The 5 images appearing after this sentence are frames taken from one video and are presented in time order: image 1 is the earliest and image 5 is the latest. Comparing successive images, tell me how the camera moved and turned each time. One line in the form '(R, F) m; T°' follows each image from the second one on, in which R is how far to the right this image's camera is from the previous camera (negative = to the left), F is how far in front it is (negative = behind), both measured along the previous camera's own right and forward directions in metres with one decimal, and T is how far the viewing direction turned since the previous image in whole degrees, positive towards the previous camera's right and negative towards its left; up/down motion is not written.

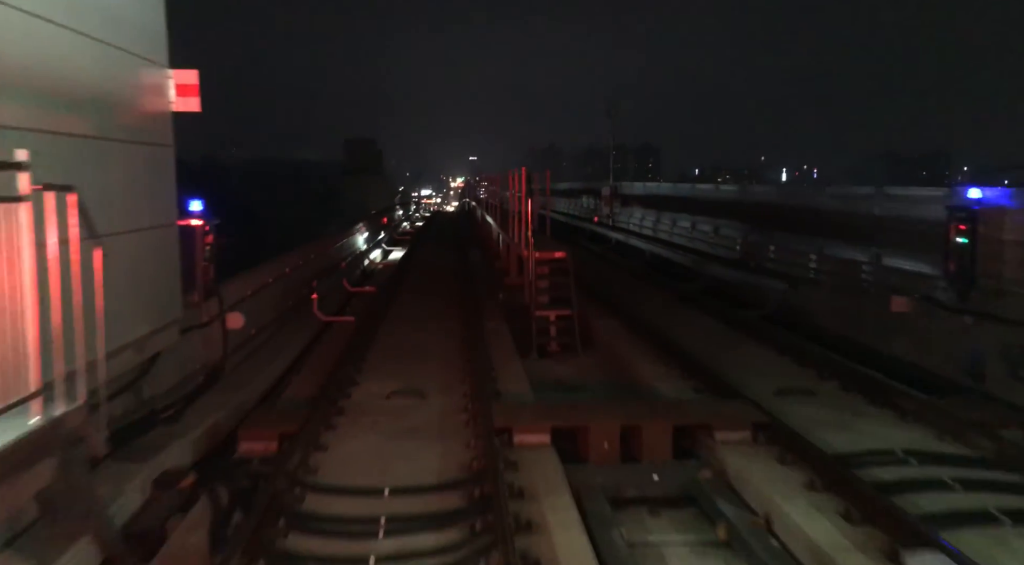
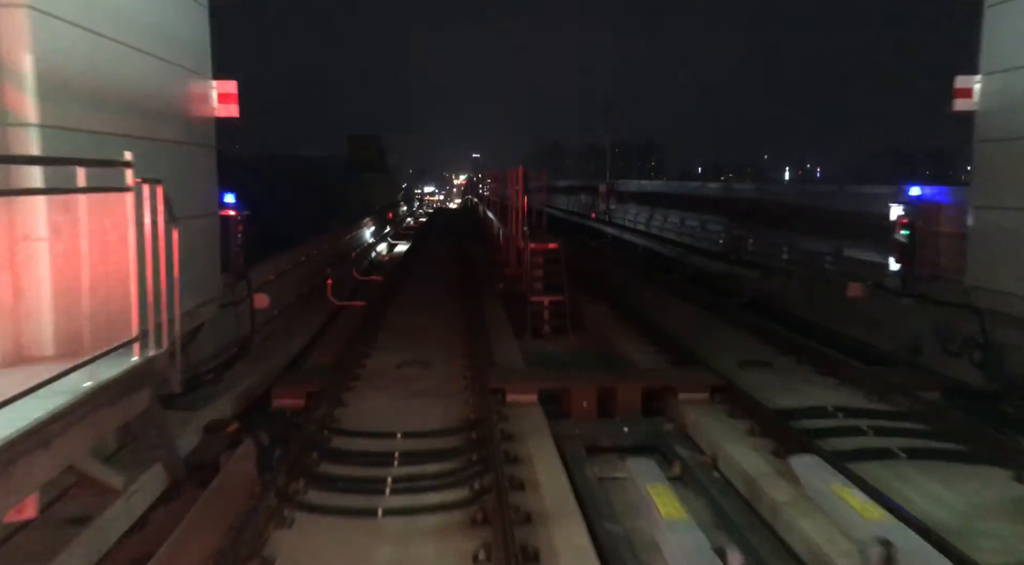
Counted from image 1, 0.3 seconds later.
(+0.1, -1.2) m; 0°
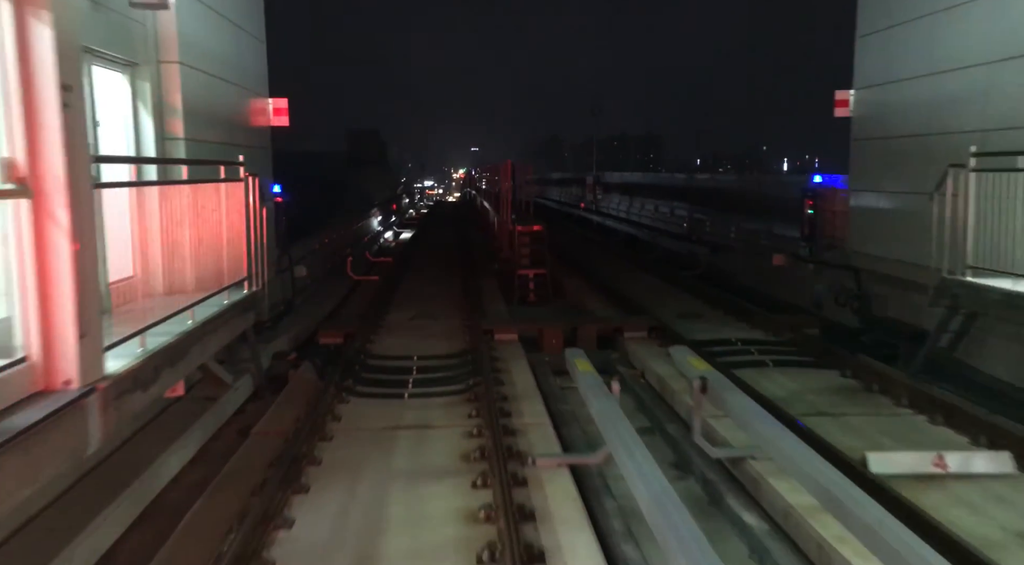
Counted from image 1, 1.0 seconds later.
(+0.2, -2.6) m; 0°
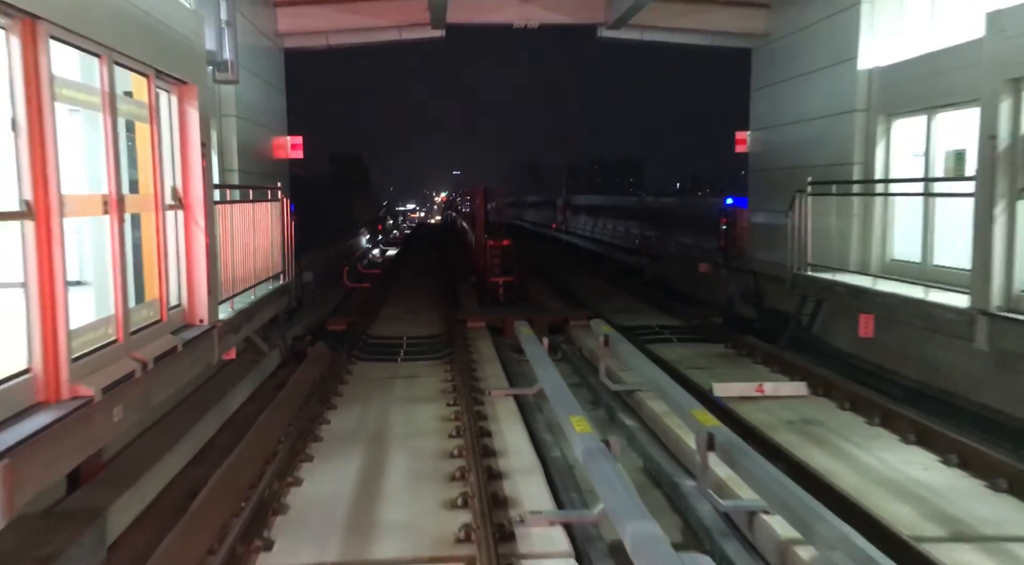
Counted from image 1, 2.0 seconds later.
(+0.2, -2.8) m; +1°
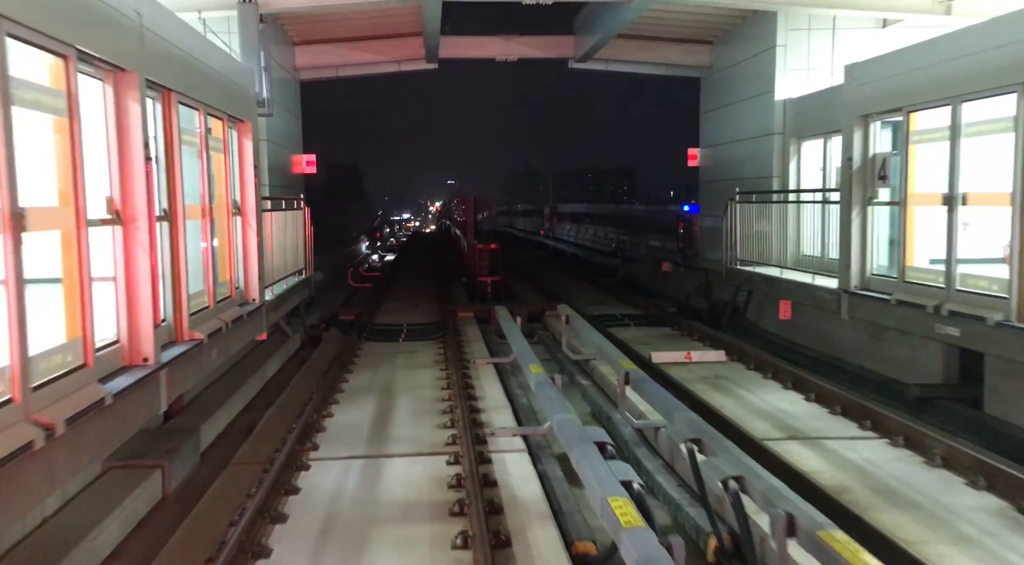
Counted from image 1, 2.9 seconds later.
(+0.2, -2.2) m; 0°
